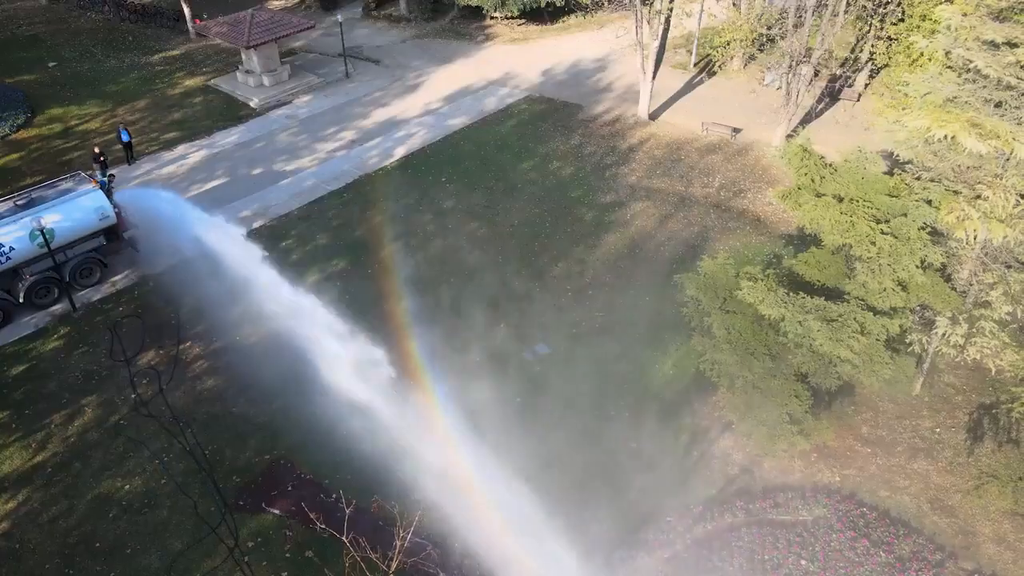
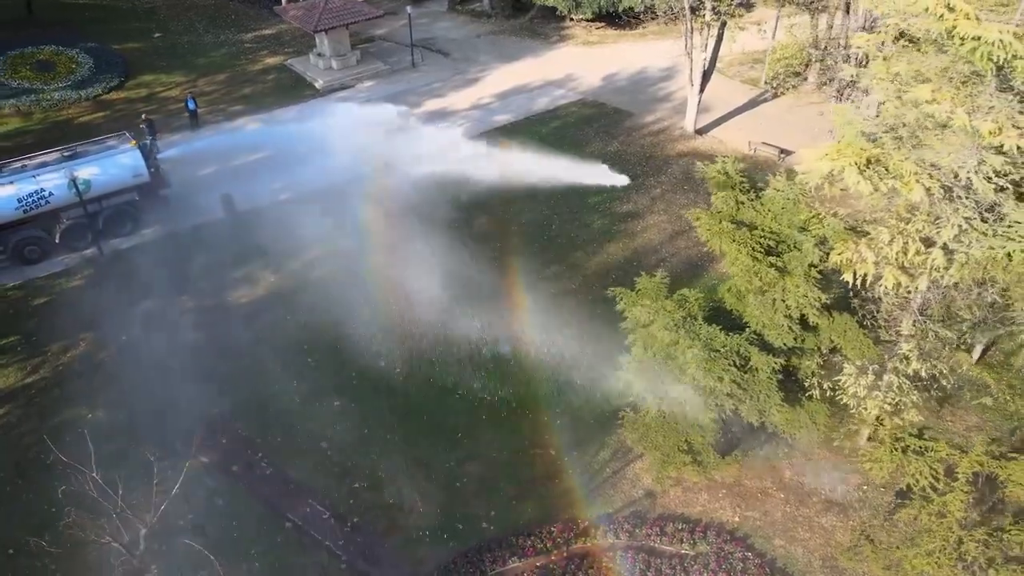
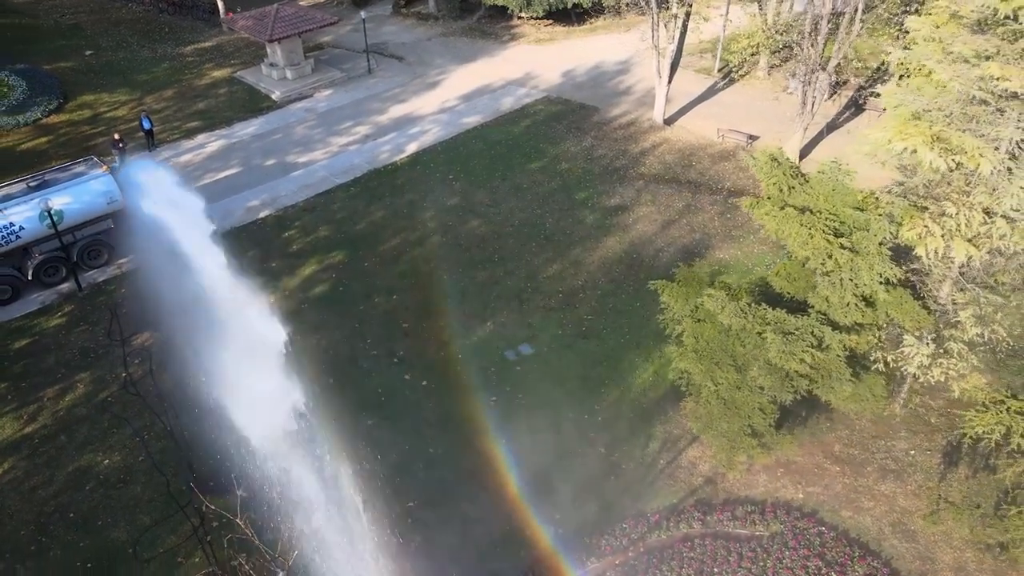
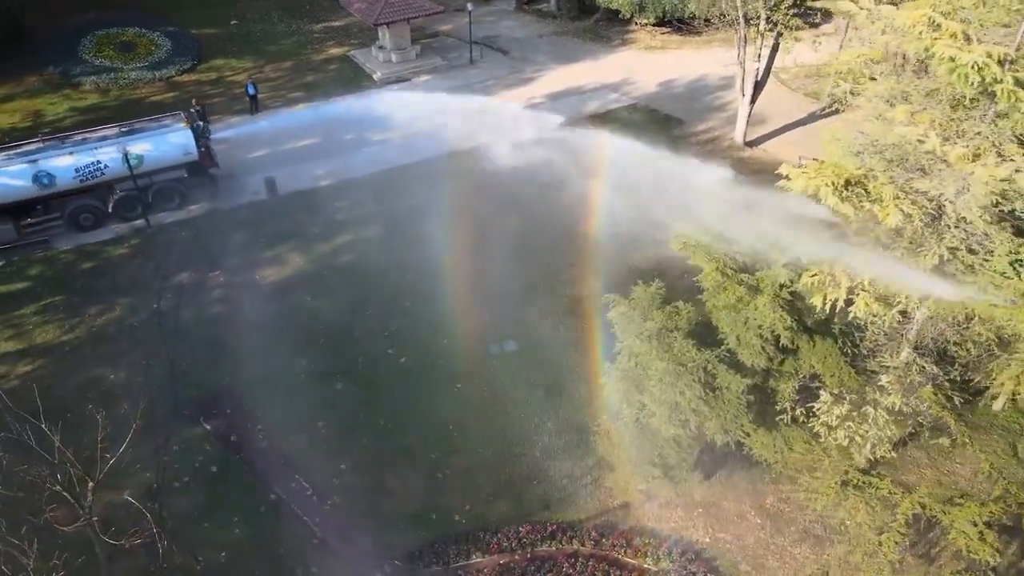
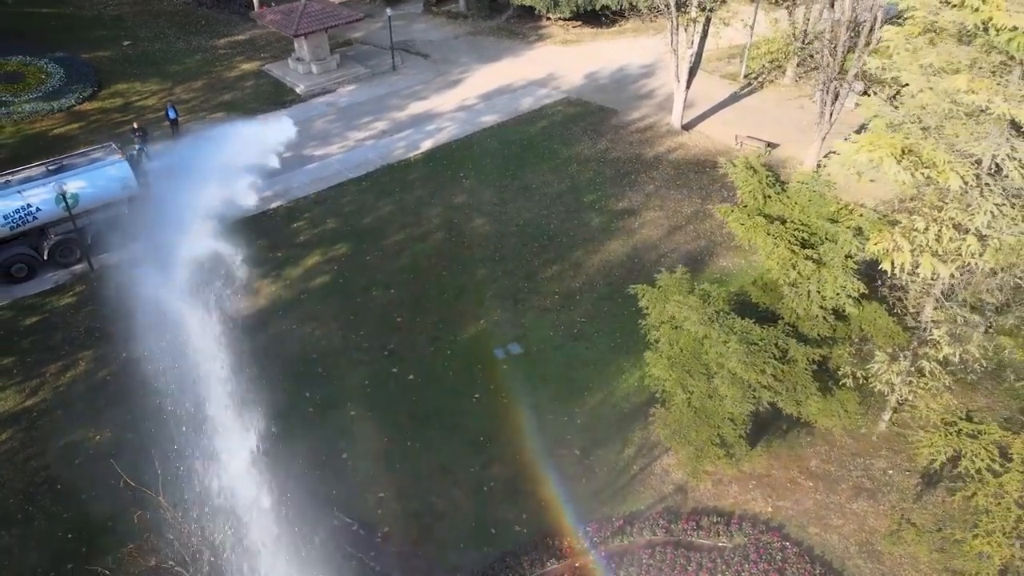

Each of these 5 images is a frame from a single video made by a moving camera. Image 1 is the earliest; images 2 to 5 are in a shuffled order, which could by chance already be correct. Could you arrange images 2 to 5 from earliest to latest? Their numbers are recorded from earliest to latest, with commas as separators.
3, 5, 2, 4
